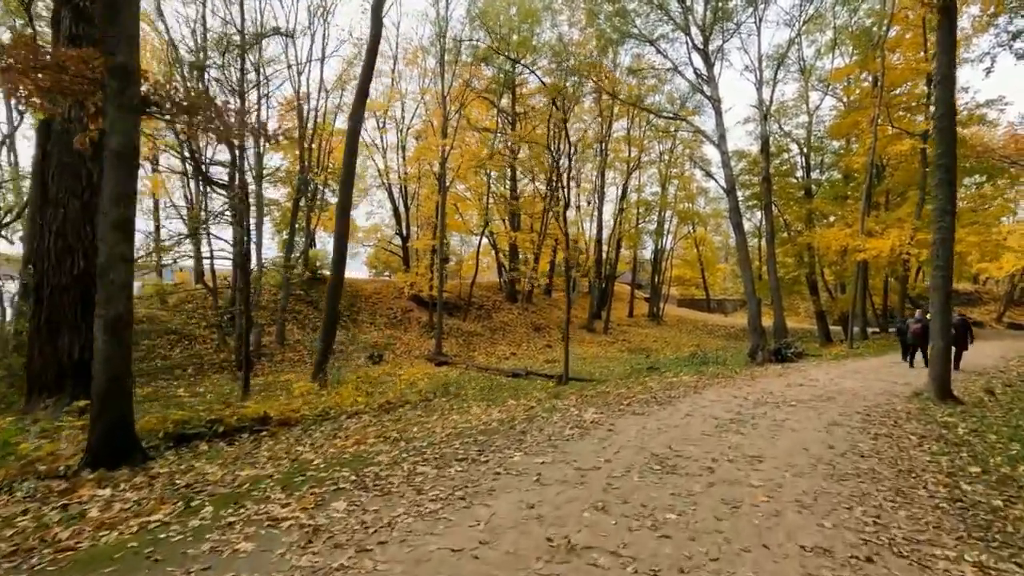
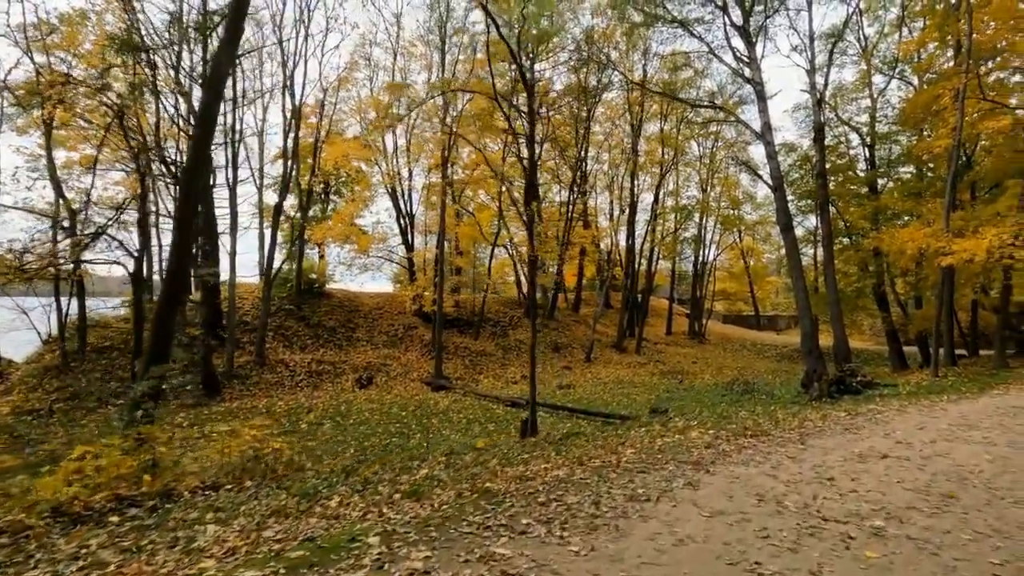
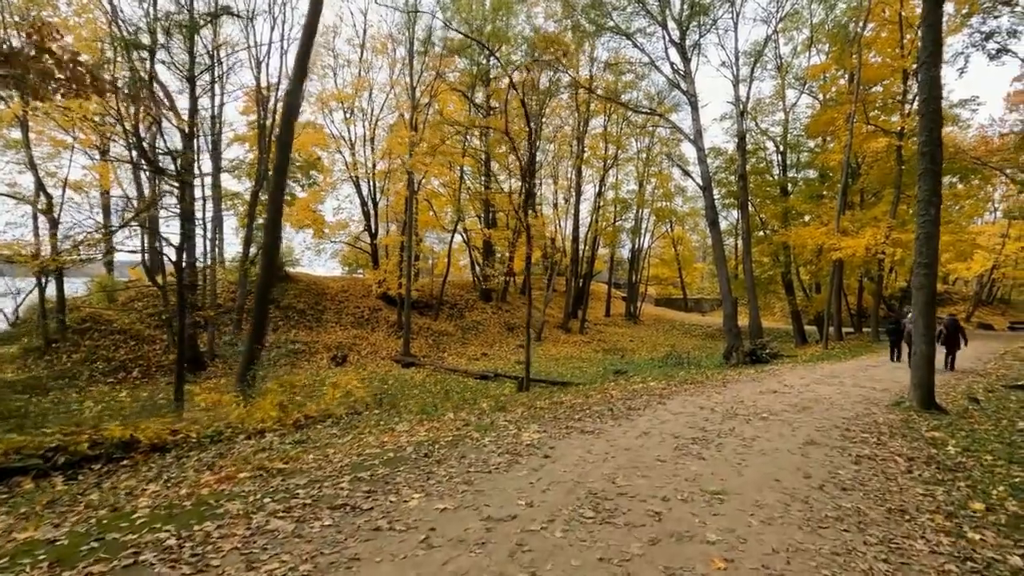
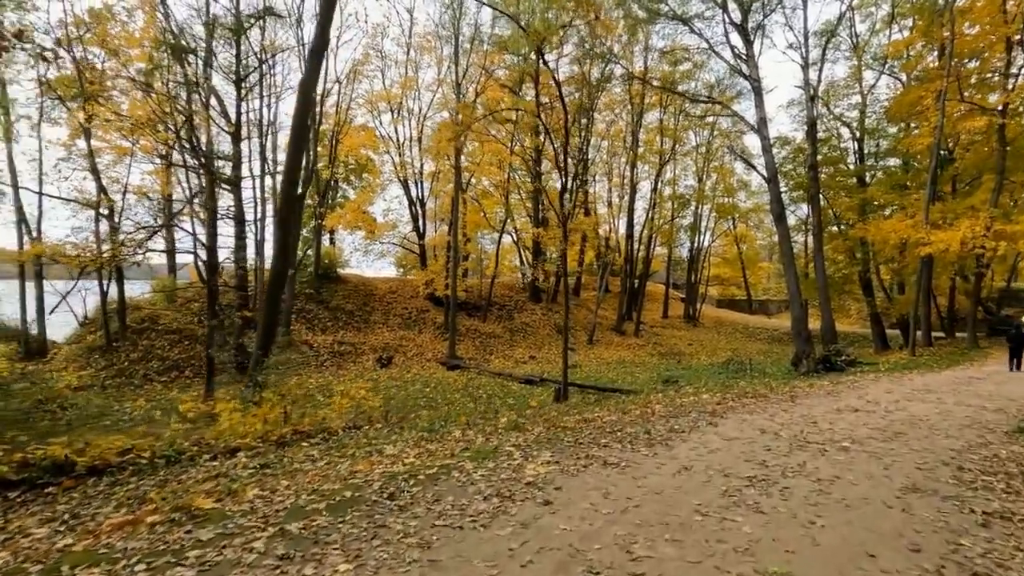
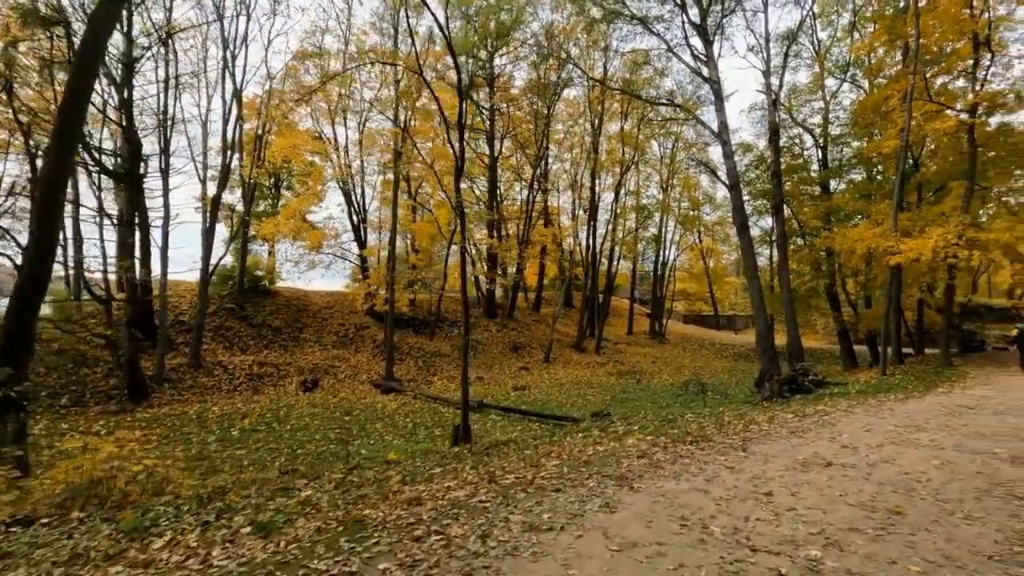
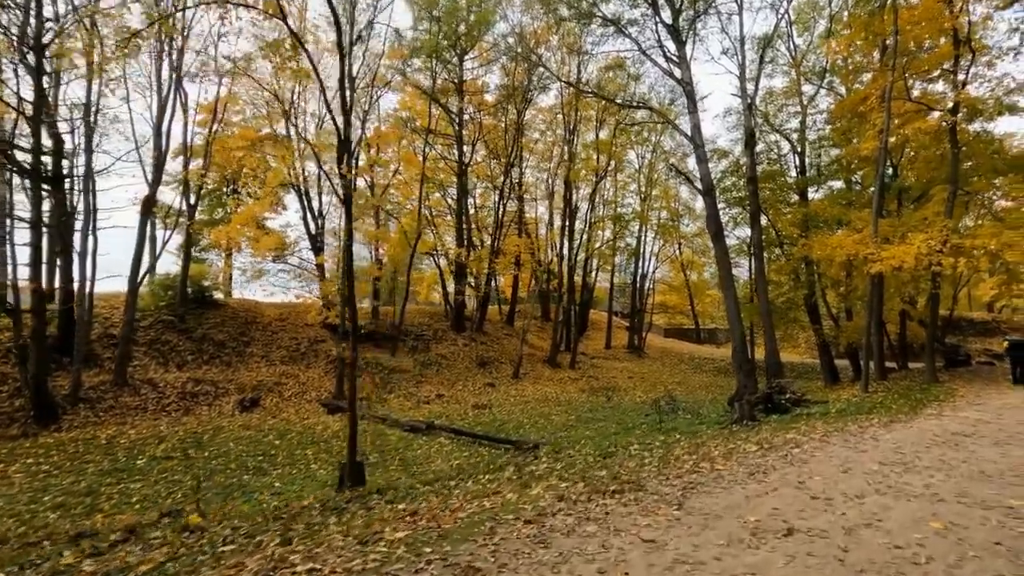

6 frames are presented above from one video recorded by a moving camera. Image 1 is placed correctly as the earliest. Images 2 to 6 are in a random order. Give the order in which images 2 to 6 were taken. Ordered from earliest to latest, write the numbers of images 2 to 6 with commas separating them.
3, 4, 2, 5, 6
